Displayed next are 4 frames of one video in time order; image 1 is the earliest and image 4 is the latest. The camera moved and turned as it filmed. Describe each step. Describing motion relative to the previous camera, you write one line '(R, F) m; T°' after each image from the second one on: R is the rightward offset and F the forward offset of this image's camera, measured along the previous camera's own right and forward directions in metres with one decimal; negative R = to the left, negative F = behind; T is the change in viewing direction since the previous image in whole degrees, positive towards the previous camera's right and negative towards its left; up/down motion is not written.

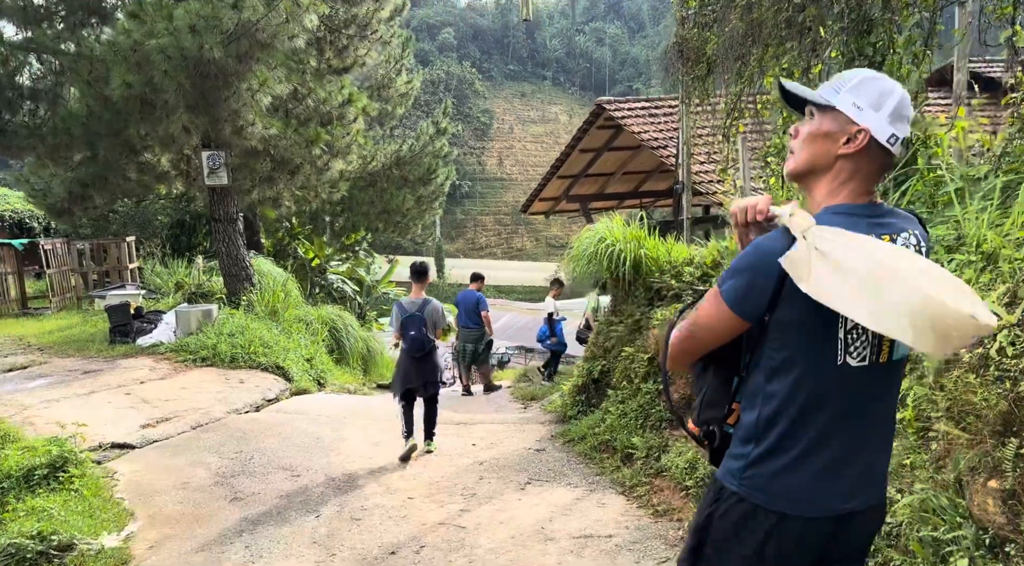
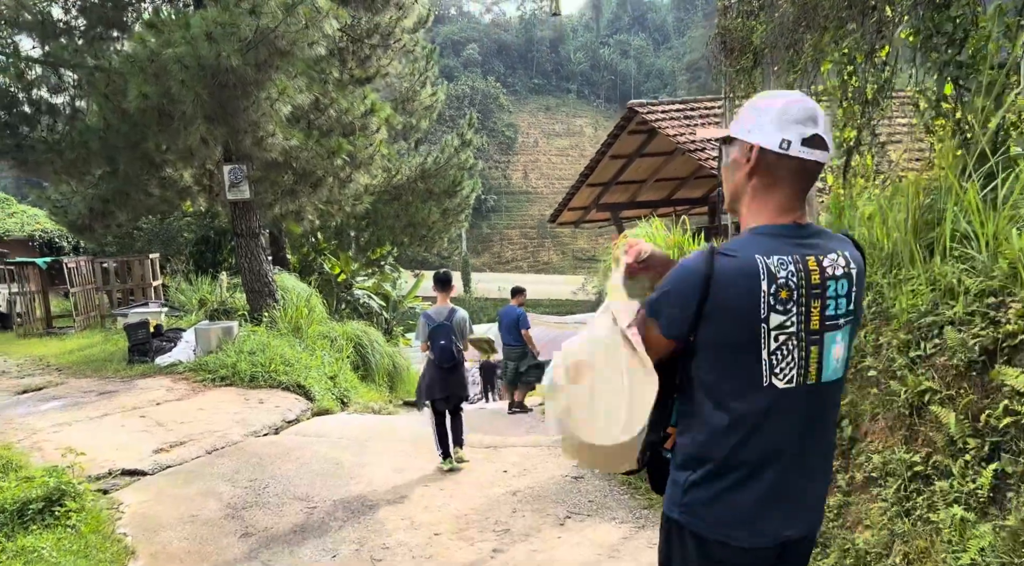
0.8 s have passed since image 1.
(0.0, +0.4) m; -2°
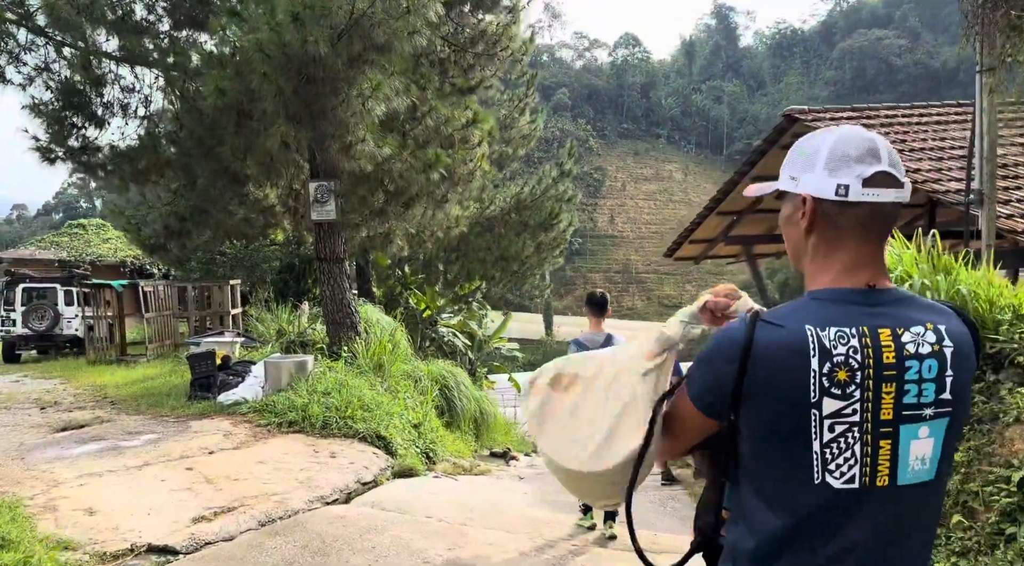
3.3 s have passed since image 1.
(-0.4, +1.4) m; -6°
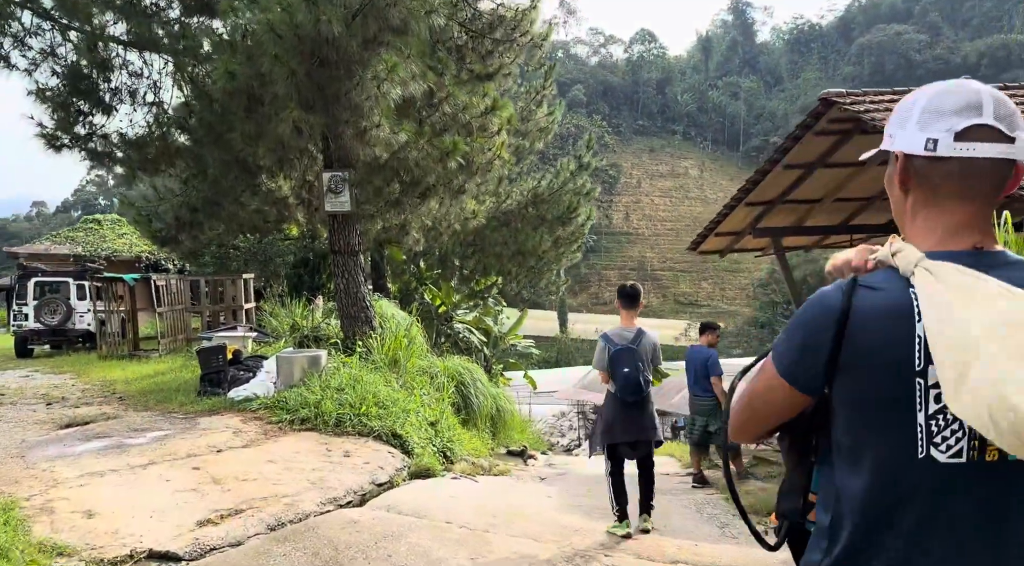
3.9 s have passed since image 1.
(-0.1, +0.3) m; -1°
